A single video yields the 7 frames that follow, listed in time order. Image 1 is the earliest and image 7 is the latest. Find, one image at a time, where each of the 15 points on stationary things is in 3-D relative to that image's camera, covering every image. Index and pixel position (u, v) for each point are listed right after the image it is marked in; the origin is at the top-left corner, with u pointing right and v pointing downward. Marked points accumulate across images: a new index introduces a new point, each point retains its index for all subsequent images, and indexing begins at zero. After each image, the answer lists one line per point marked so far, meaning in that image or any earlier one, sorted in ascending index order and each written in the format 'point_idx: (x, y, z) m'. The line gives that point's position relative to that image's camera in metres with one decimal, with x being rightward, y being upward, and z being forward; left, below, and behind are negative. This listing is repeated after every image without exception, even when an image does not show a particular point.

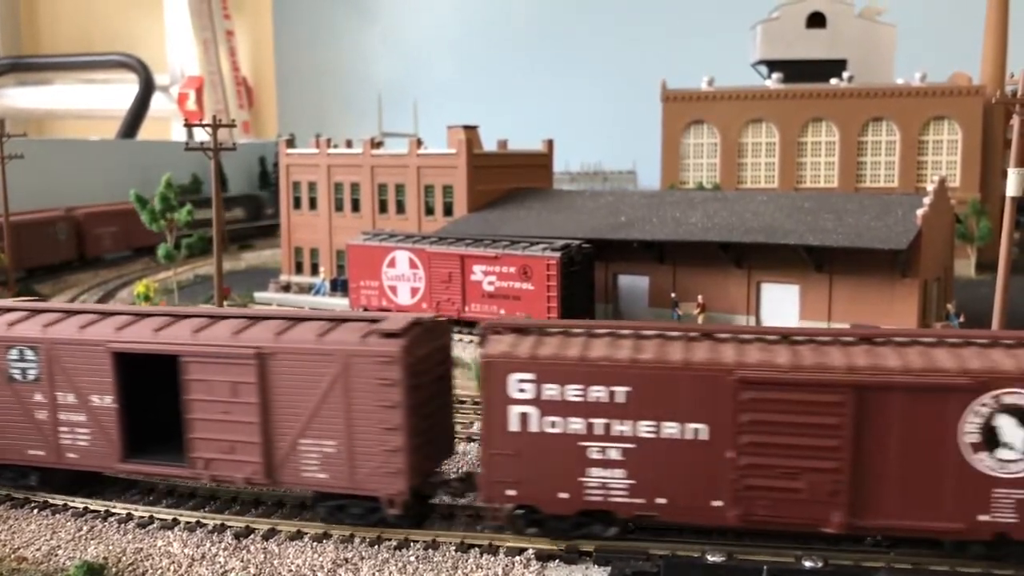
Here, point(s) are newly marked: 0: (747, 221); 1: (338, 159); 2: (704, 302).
0: (+3.8, +1.1, +15.3) m
1: (-3.7, +2.8, +20.0) m
2: (+3.2, -0.3, +15.8) m
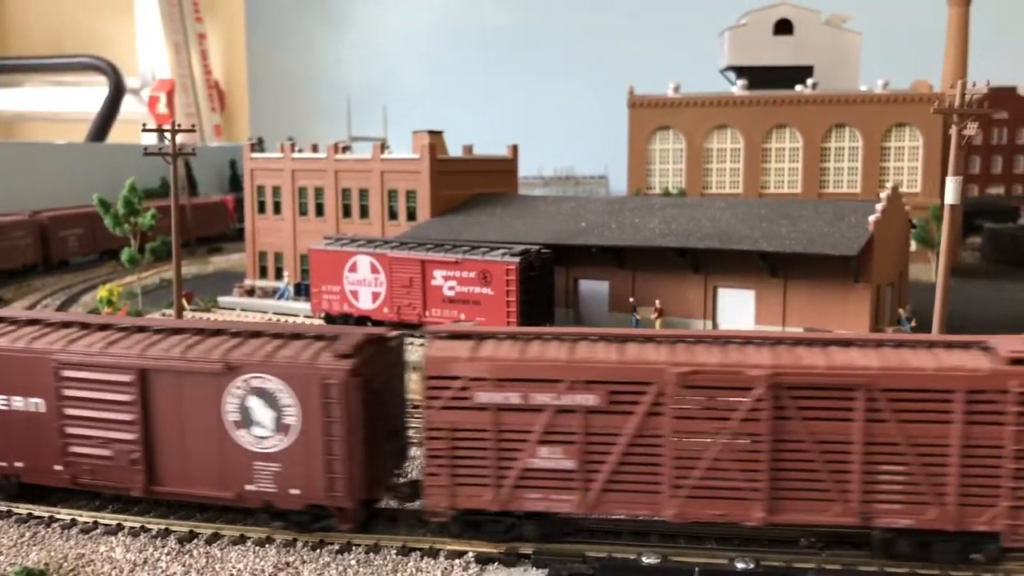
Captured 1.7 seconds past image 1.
0: (+3.2, +1.0, +15.5) m
1: (-4.5, +2.7, +20.0) m
2: (+2.6, -0.3, +16.0) m
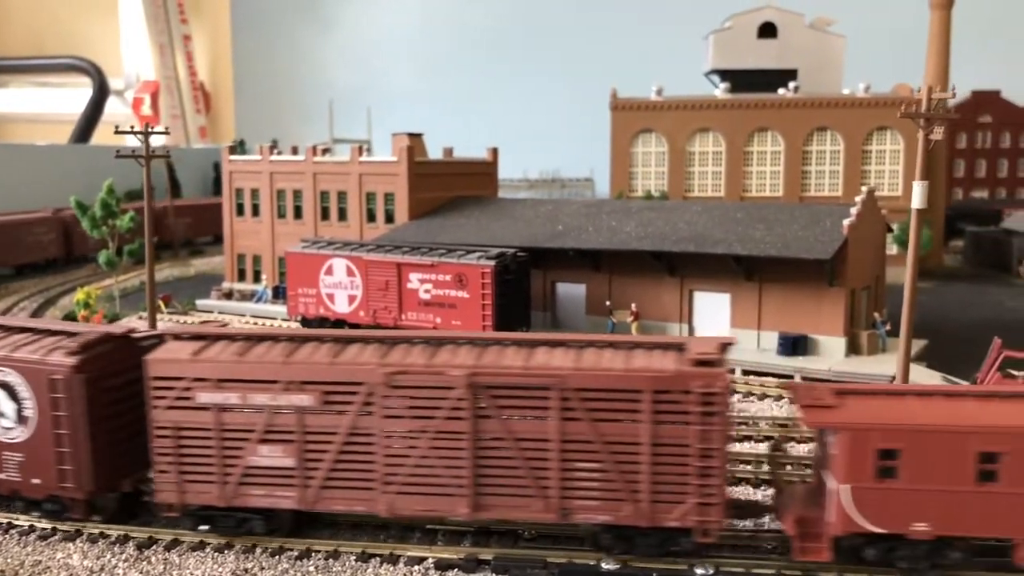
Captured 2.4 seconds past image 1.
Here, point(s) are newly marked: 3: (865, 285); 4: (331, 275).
0: (+2.8, +1.0, +15.5) m
1: (-4.9, +2.6, +19.9) m
2: (+2.2, -0.4, +16.0) m
3: (+5.8, +0.1, +15.2) m
4: (-3.2, +0.2, +16.5) m
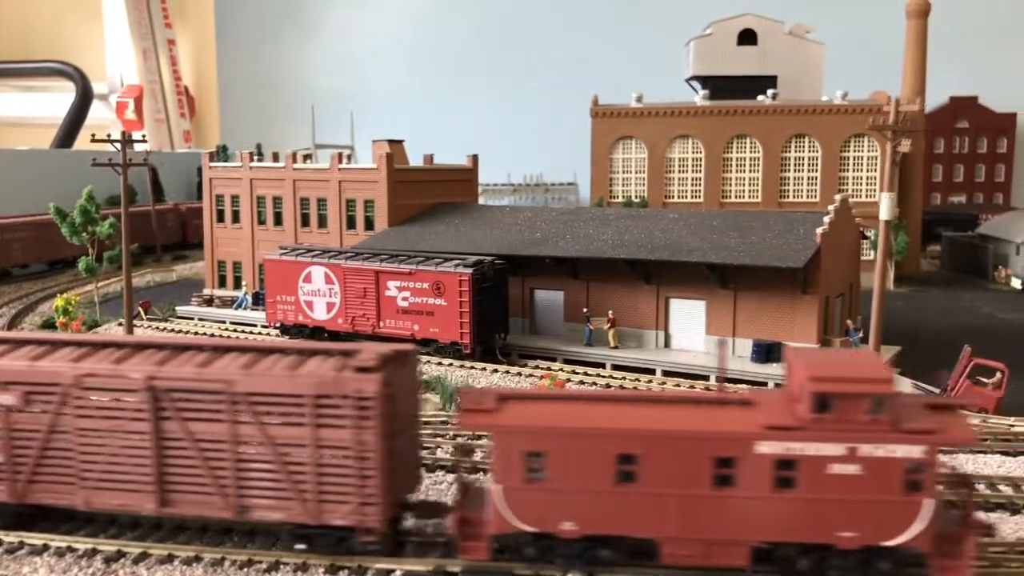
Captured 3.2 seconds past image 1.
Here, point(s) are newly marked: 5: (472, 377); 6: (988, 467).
0: (+2.4, +0.8, +15.6) m
1: (-5.4, +2.5, +20.0) m
2: (+1.8, -0.5, +16.1) m
3: (+5.4, -0.1, +15.4) m
4: (-3.6, +0.1, +16.6) m
5: (-0.6, -1.4, +14.7) m
6: (+5.1, -1.9, +10.0) m
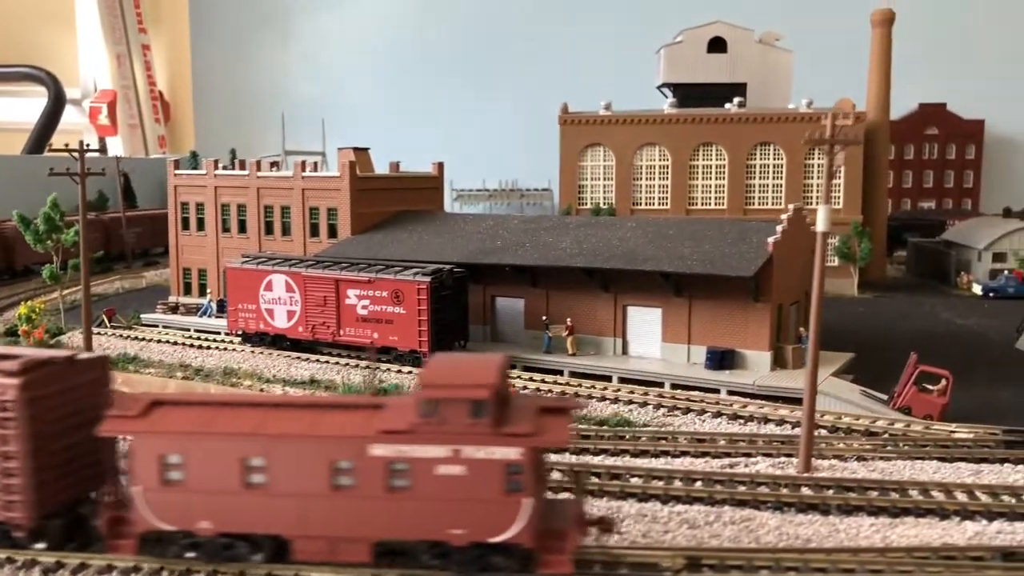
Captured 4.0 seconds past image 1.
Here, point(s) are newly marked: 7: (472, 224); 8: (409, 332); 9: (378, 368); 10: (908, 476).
0: (+1.7, +0.7, +15.8) m
1: (-6.2, +2.3, +20.0) m
2: (+1.1, -0.7, +16.2) m
3: (+4.7, -0.2, +15.6) m
4: (-4.3, -0.1, +16.7) m
5: (-1.3, -1.6, +14.8) m
6: (+4.5, -2.0, +10.2) m
7: (-0.8, +1.3, +18.4) m
8: (-1.7, -0.7, +15.3) m
9: (-2.3, -1.3, +15.7) m
10: (+4.3, -2.1, +10.2) m
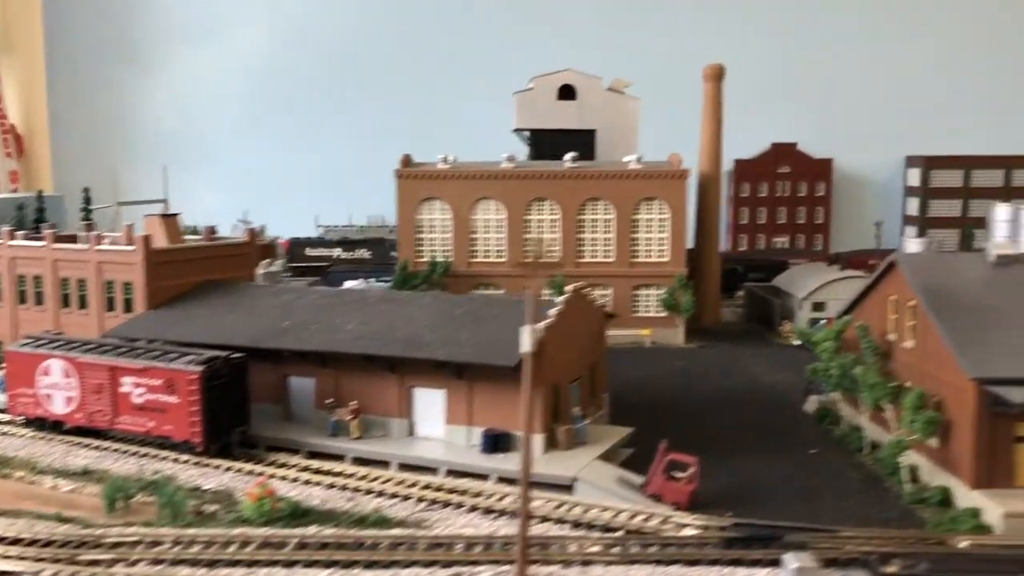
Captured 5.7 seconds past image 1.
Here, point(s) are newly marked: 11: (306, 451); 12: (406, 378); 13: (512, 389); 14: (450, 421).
0: (-2.0, -0.7, +15.8) m
1: (-10.2, +0.8, +19.4) m
2: (-2.6, -2.1, +16.2) m
3: (+1.0, -1.6, +16.0) m
4: (-8.1, -1.5, +16.2) m
5: (-4.9, -3.0, +14.6) m
6: (+1.4, -3.3, +10.5) m
7: (-4.7, -0.2, +18.2) m
8: (-5.3, -2.1, +15.0) m
9: (-5.9, -2.8, +15.4) m
10: (+1.2, -3.3, +10.5) m
11: (-3.5, -2.8, +15.9) m
12: (-1.8, -1.5, +15.9) m
13: (0.0, -1.6, +15.0) m
14: (-1.0, -2.2, +15.6) m
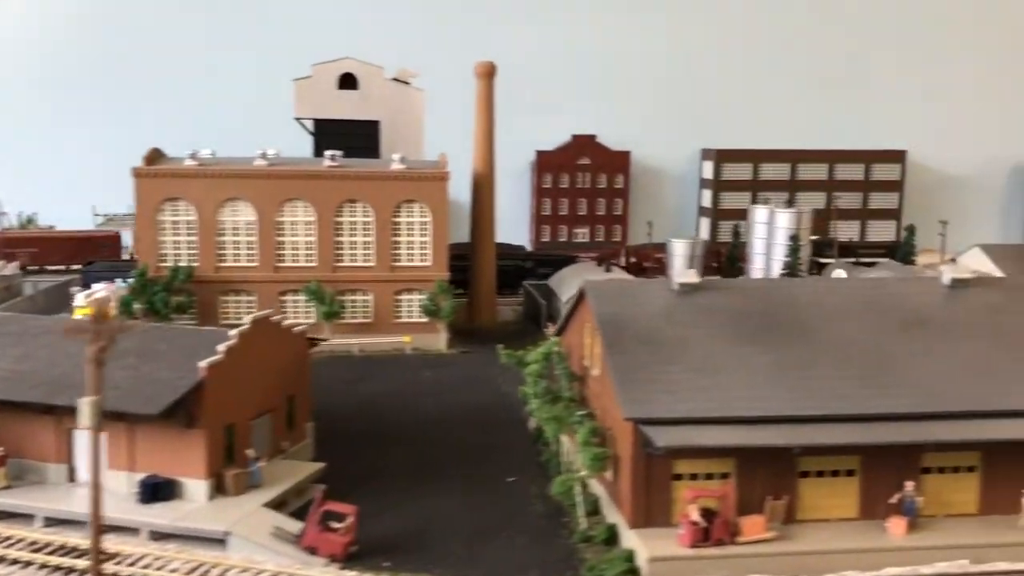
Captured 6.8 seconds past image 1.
0: (-7.1, -1.2, +14.3) m
1: (-15.8, +0.3, +16.5) m
2: (-7.8, -2.6, +14.6) m
3: (-4.1, -2.0, +14.9) m
4: (-13.2, -2.1, +13.8) m
5: (-9.8, -3.5, +12.7) m
6: (-3.0, -3.9, +9.6) m
7: (-10.1, -0.7, +16.3) m
8: (-10.3, -2.7, +13.0) m
9: (-10.9, -3.3, +13.3) m
10: (-3.2, -4.0, +9.5) m
11: (-8.6, -3.3, +14.2) m
12: (-7.0, -2.0, +14.4) m
13: (-5.0, -2.1, +13.8) m
14: (-6.1, -2.7, +14.3) m
